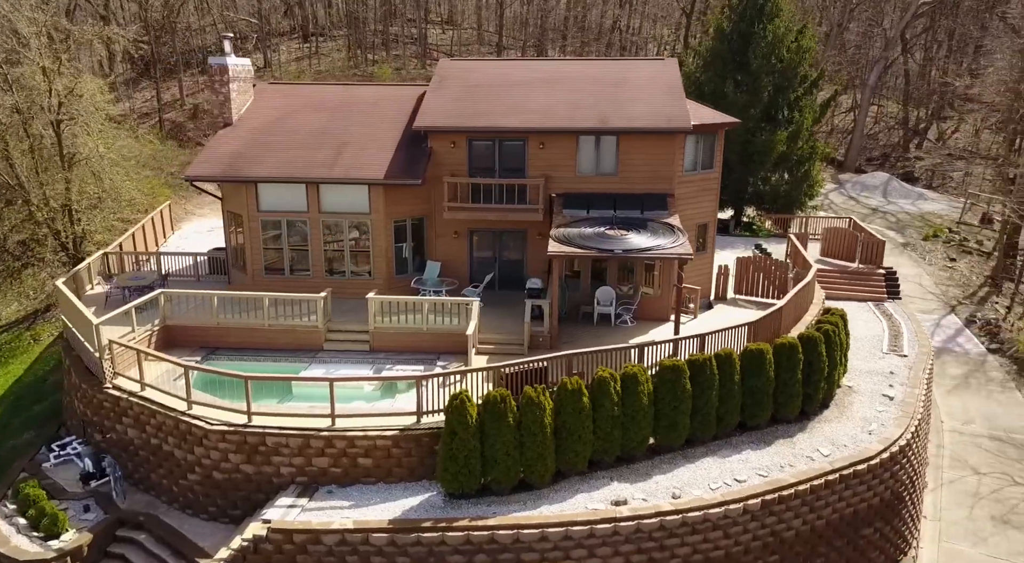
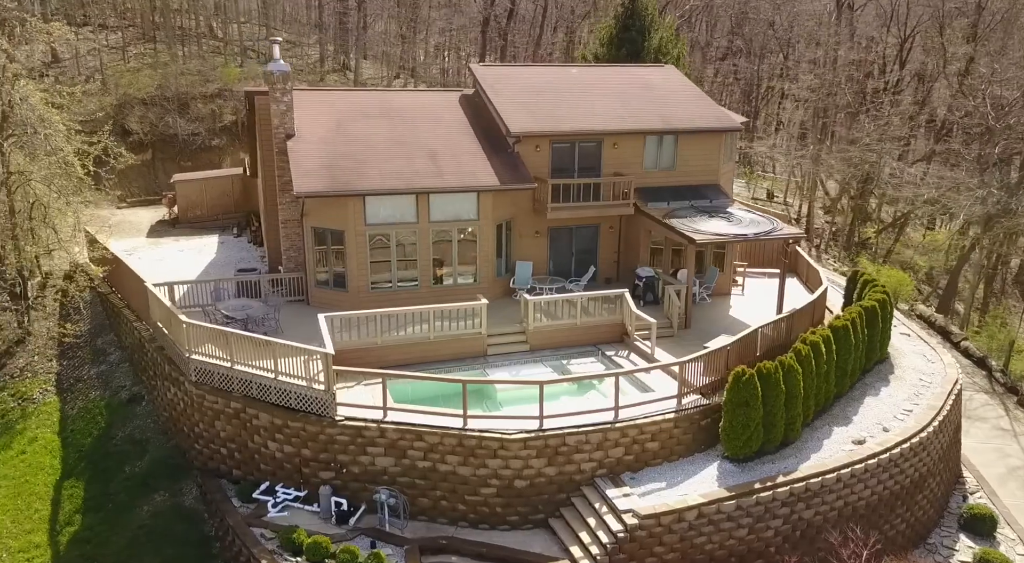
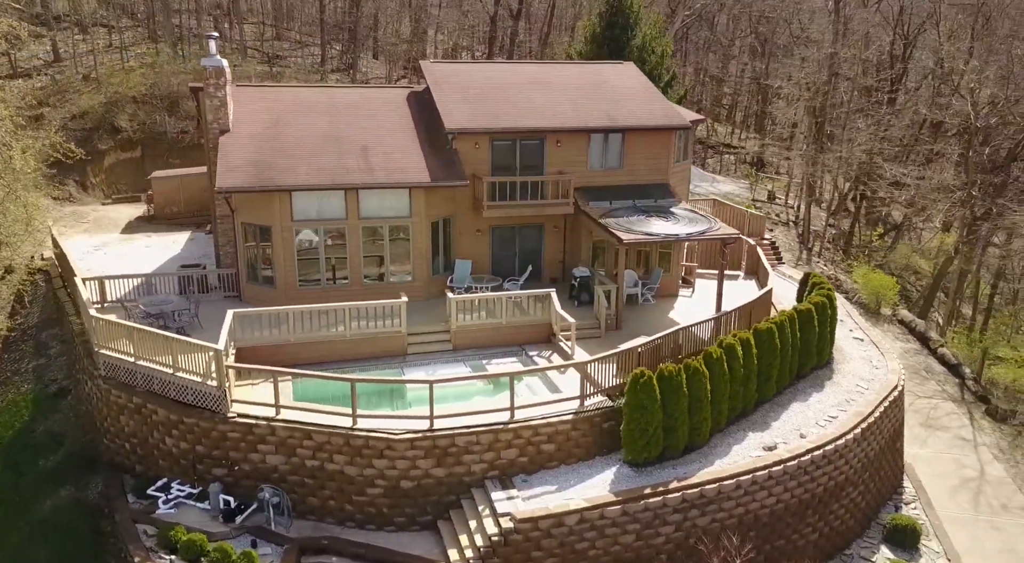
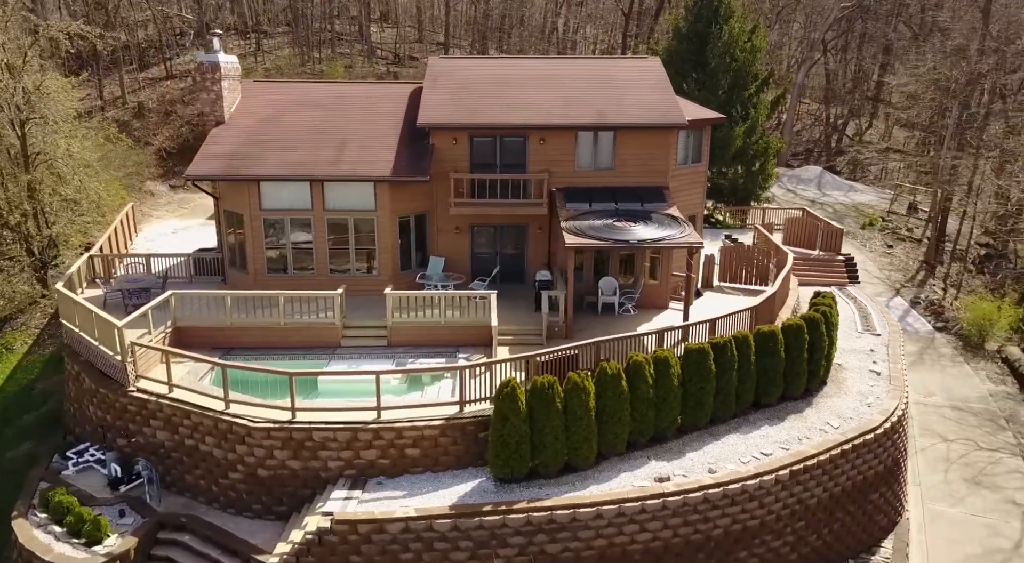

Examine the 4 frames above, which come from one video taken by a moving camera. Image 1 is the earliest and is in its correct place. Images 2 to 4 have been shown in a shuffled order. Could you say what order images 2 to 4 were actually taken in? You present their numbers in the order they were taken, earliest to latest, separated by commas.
4, 3, 2
